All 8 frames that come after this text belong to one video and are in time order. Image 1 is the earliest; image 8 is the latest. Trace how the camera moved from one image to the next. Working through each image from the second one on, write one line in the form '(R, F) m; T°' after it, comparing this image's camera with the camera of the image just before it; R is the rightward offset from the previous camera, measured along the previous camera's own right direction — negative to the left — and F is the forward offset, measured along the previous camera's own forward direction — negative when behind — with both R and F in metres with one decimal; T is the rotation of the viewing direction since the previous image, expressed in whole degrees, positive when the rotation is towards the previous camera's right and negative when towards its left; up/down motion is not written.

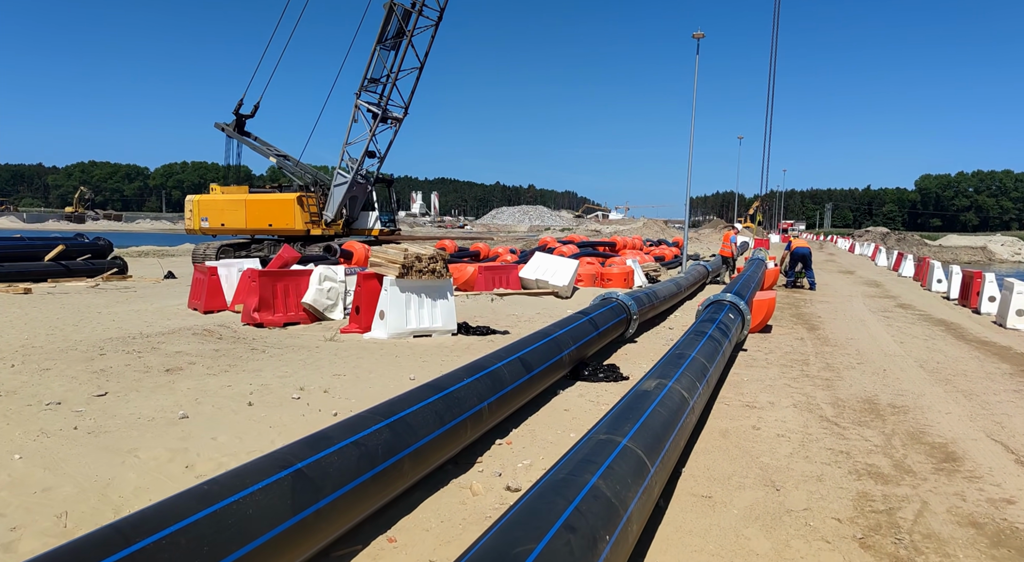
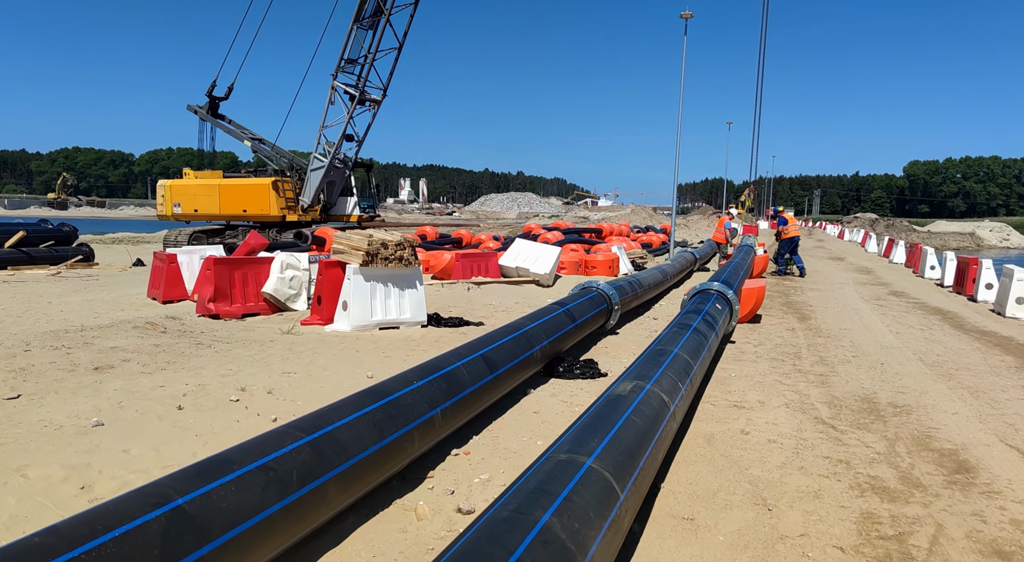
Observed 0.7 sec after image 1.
(+0.2, +0.6) m; +1°
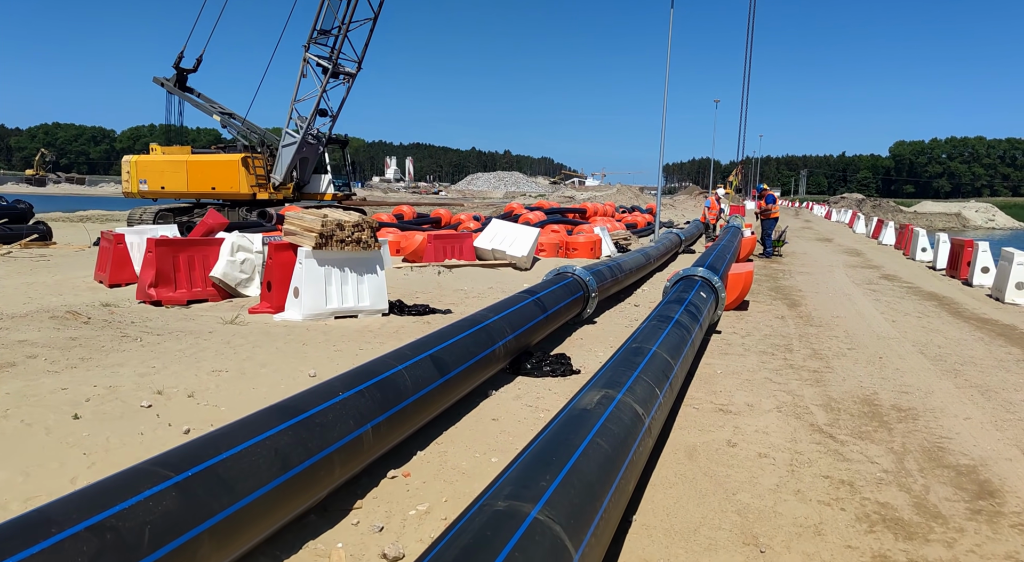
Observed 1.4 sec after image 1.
(+0.2, +0.7) m; +1°
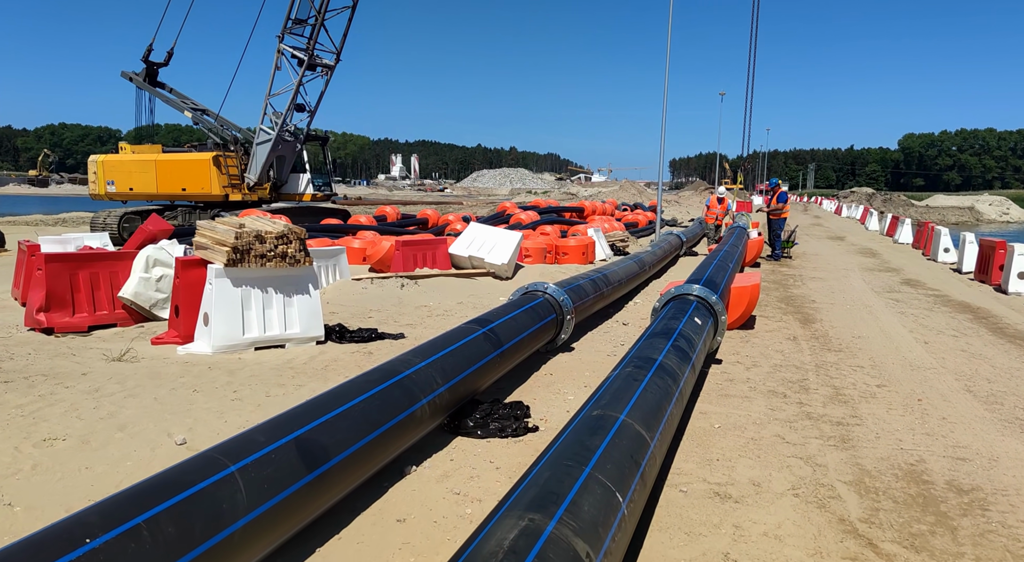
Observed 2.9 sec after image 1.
(+0.5, +1.4) m; -1°
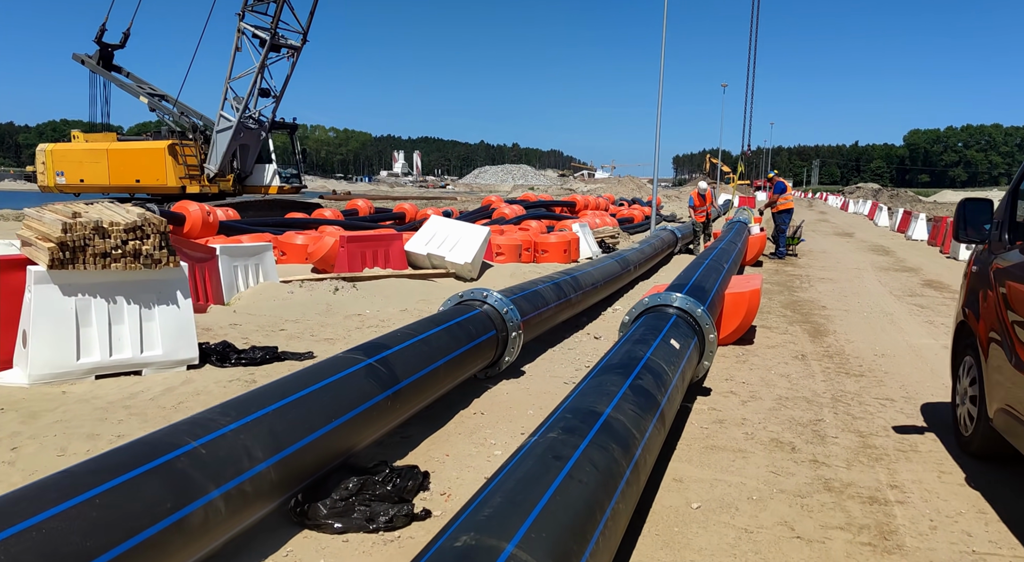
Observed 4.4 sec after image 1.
(+0.6, +1.6) m; 0°
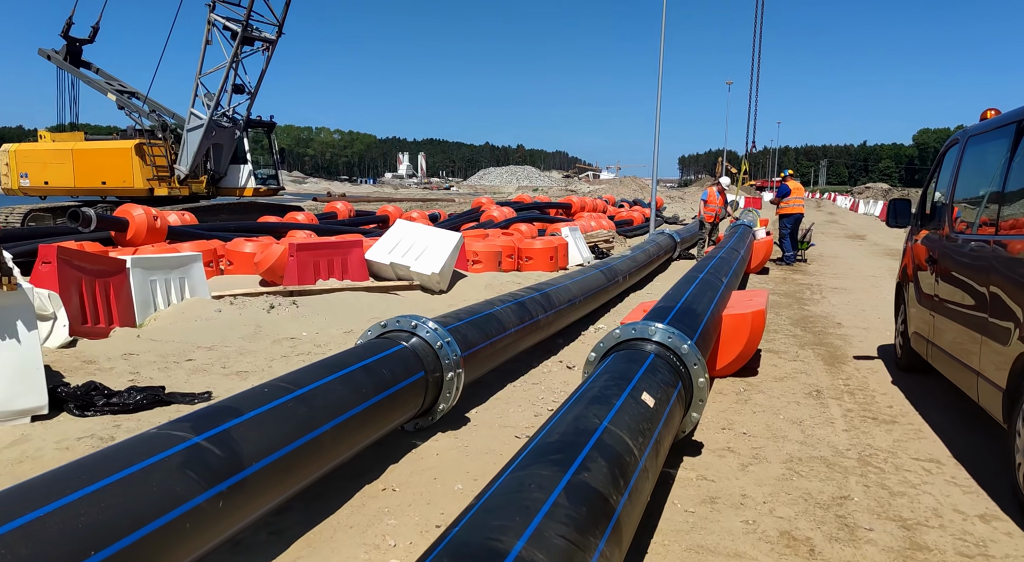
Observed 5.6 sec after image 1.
(+0.4, +1.2) m; 0°
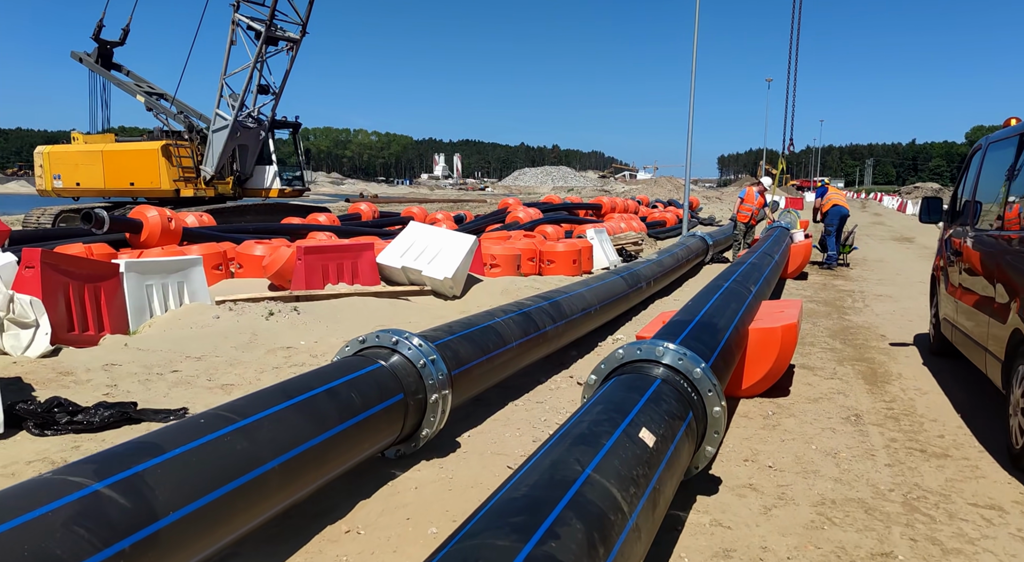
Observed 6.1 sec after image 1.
(+0.2, +0.5) m; -3°
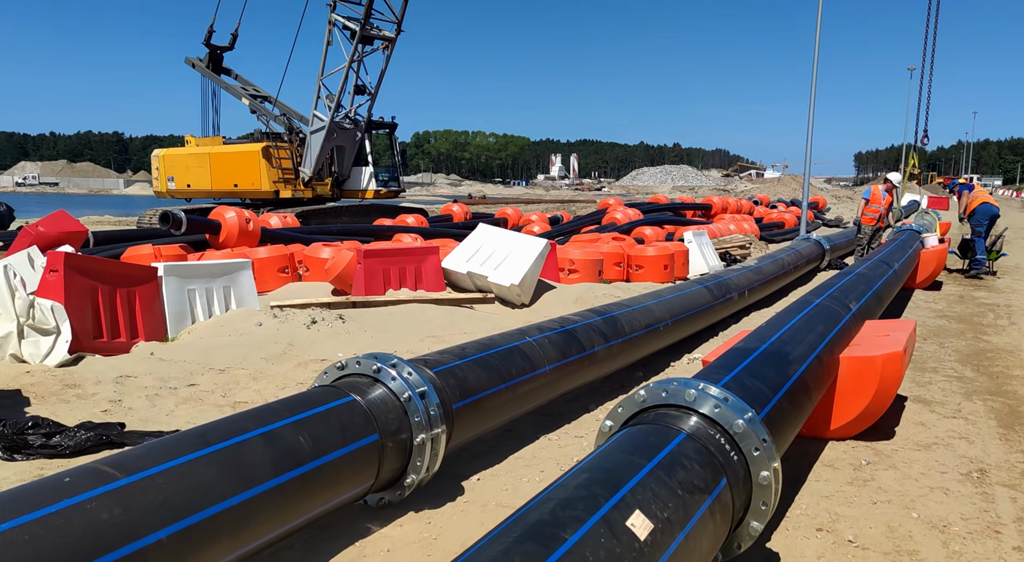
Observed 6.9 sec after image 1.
(+0.5, +0.8) m; -9°
